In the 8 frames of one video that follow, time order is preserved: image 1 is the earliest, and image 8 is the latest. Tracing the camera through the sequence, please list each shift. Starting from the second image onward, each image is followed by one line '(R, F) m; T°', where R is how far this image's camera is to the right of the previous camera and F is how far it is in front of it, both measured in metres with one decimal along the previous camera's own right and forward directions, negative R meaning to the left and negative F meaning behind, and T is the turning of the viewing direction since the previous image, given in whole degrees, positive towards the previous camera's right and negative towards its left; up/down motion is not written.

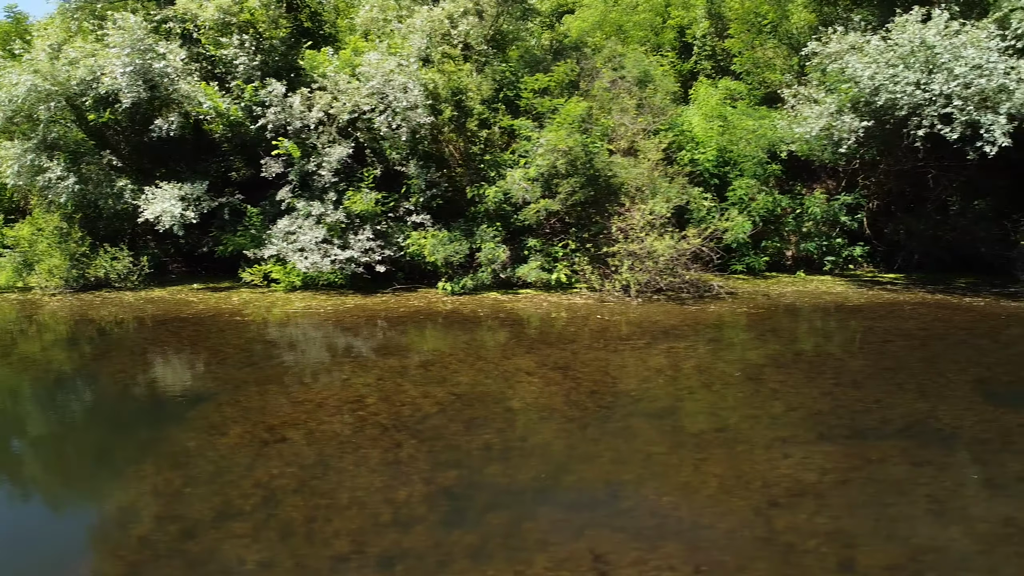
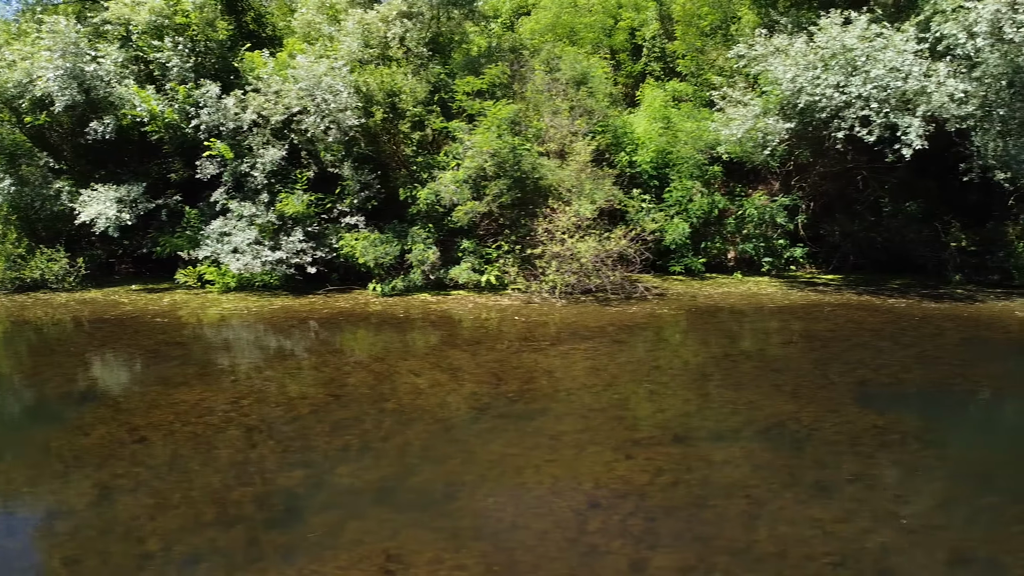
(+1.3, -0.1) m; 0°
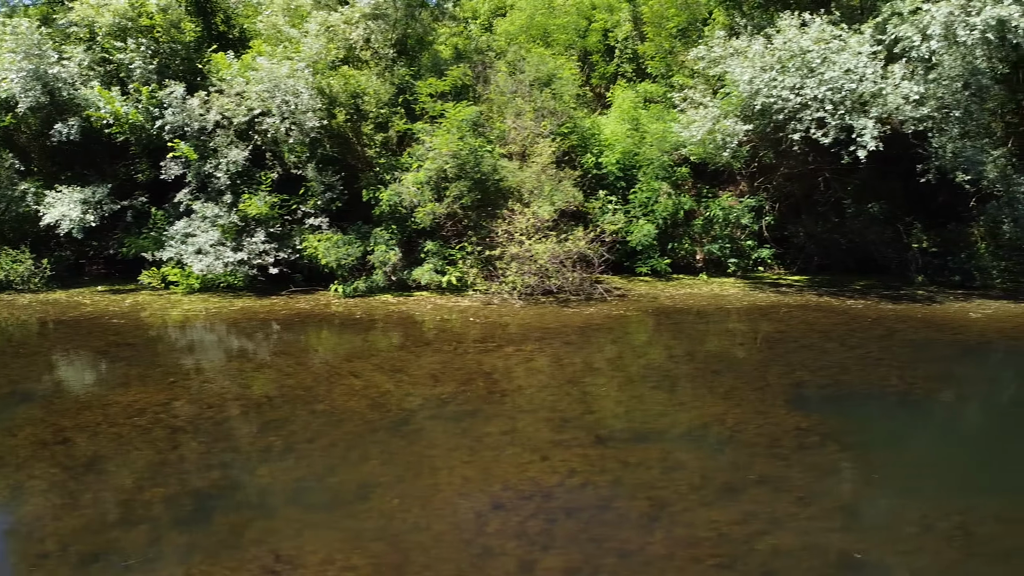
(+0.7, 0.0) m; 0°
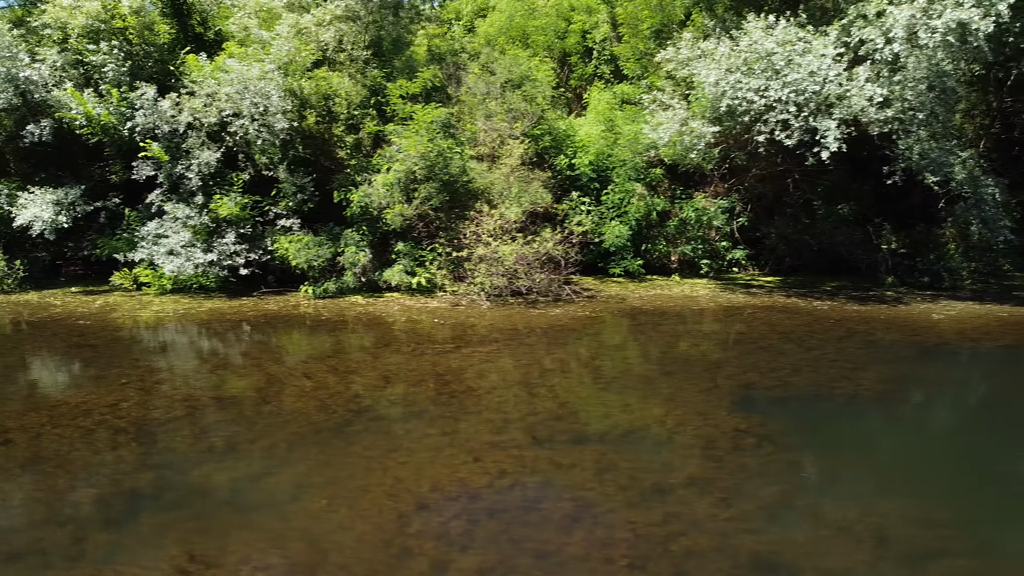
(+0.6, 0.0) m; 0°
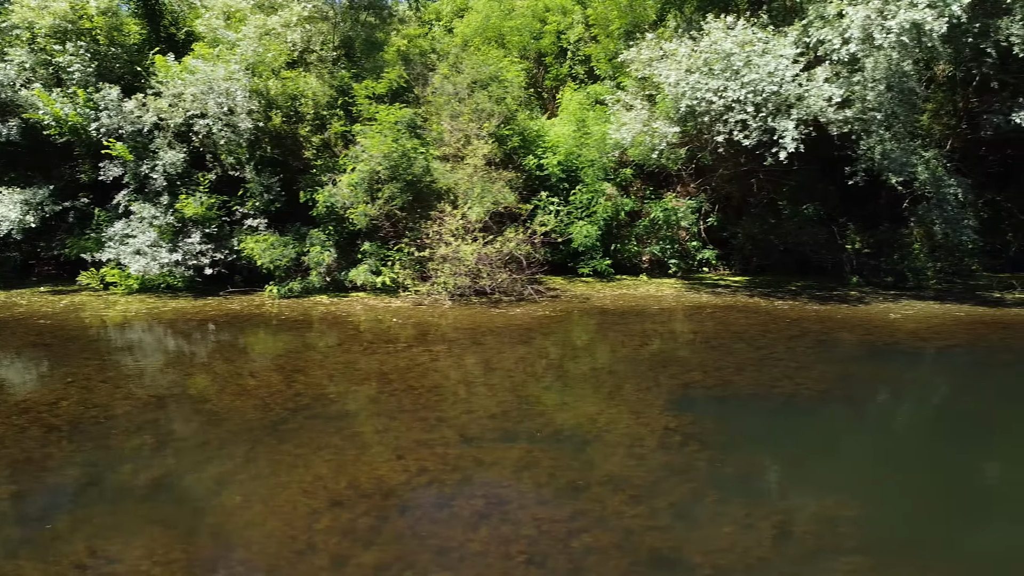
(+0.7, -0.1) m; 0°
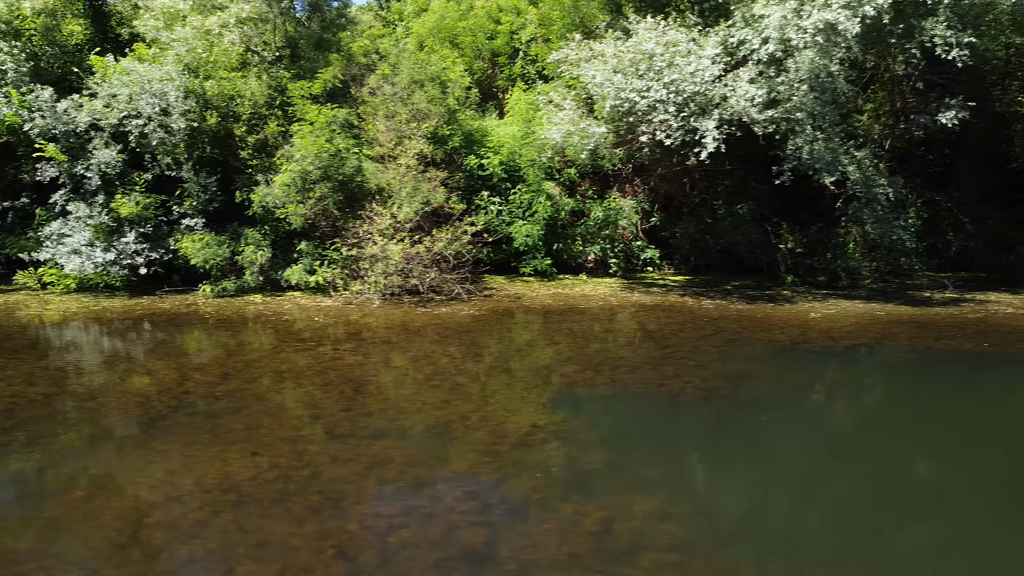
(+1.3, -0.1) m; 0°
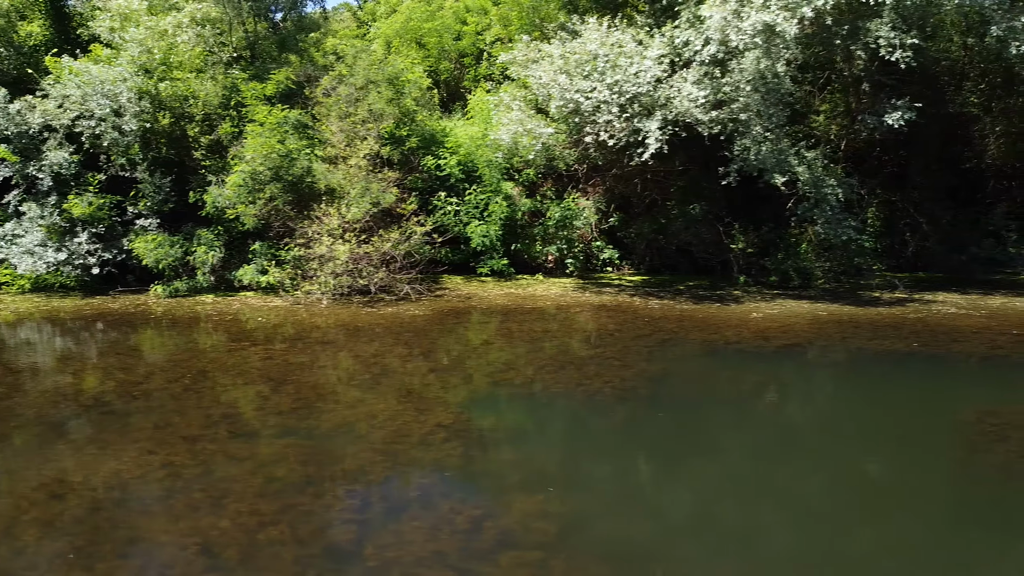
(+0.9, 0.0) m; 0°
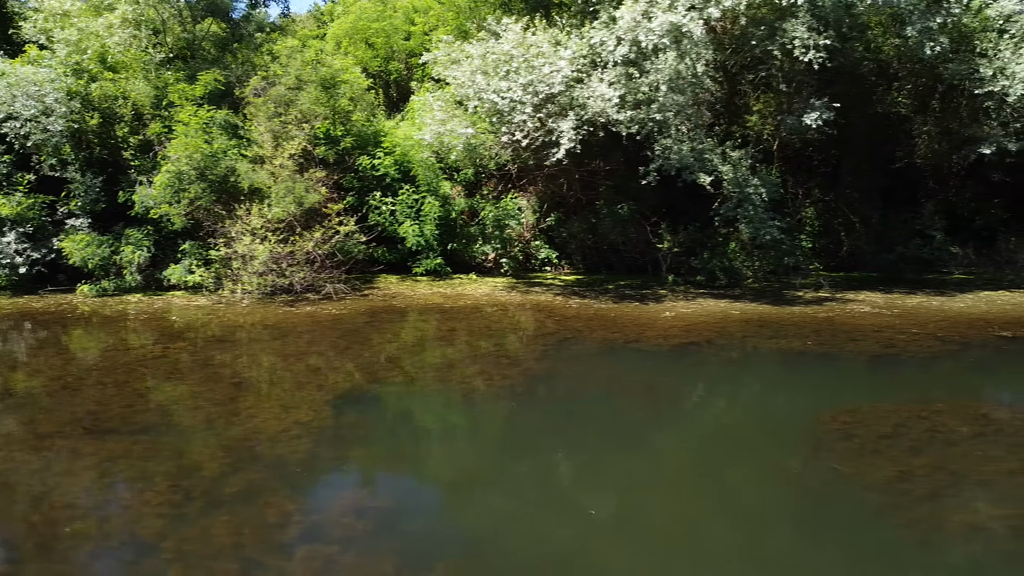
(+1.4, -0.1) m; 0°
